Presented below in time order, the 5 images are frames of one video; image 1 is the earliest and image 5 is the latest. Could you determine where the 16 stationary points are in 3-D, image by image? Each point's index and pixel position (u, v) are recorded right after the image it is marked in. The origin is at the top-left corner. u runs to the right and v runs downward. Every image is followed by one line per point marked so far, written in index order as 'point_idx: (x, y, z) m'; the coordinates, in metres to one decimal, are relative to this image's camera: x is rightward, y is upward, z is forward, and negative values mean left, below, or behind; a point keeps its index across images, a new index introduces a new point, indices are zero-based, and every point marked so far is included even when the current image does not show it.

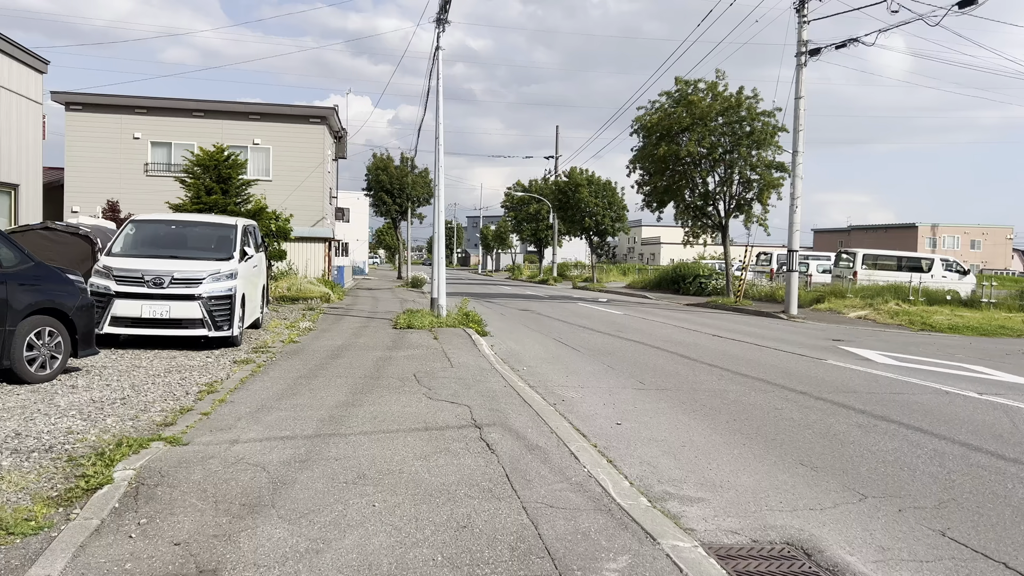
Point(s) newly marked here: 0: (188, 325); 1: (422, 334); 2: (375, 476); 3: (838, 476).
0: (-4.0, -0.5, +10.1) m
1: (-1.4, -0.7, +12.3) m
2: (-0.8, -1.1, +4.7) m
3: (+2.0, -1.2, +5.0) m
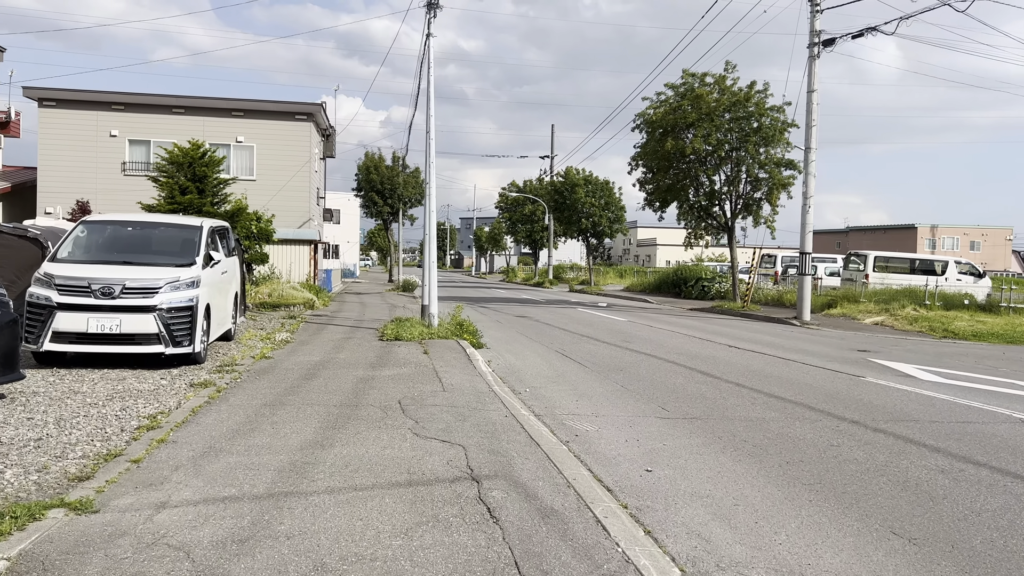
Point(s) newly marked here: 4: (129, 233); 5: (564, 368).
0: (-4.0, -0.6, +8.8) m
1: (-1.4, -0.8, +11.1) m
2: (-0.7, -1.2, +3.4) m
3: (+2.0, -1.2, +3.8) m
4: (-4.9, +0.7, +10.6) m
5: (+0.6, -1.0, +10.0) m
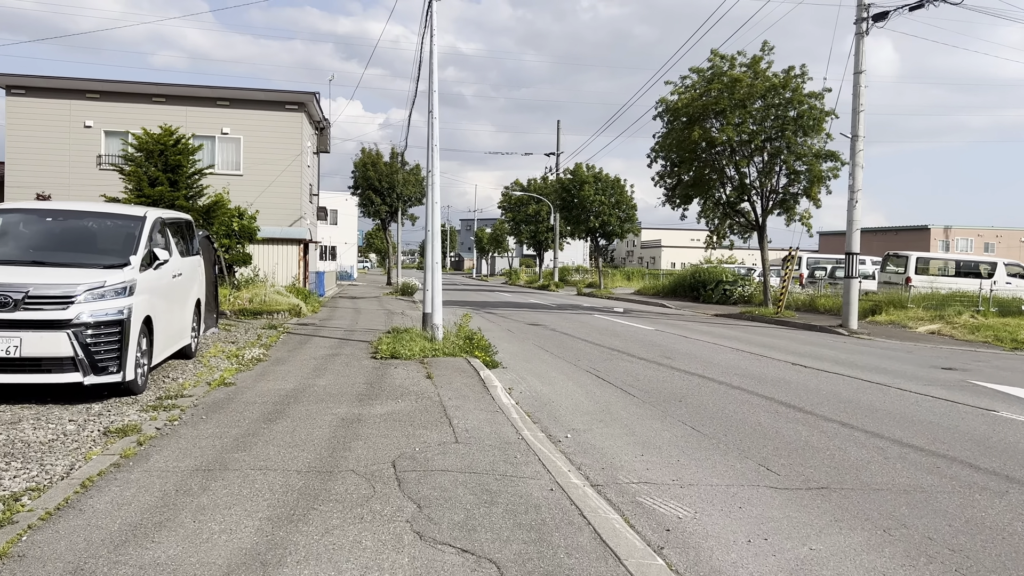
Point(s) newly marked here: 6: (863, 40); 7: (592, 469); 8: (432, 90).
0: (-3.7, -0.6, +6.6) m
1: (-1.1, -0.9, +8.9) m
2: (-0.5, -1.2, +1.2) m
3: (+2.3, -1.3, +1.6) m
4: (-4.7, +0.6, +8.4) m
5: (+0.9, -1.1, +7.8) m
6: (+7.7, +5.4, +18.0) m
7: (+0.5, -1.1, +5.1) m
8: (-1.2, +3.1, +12.7) m
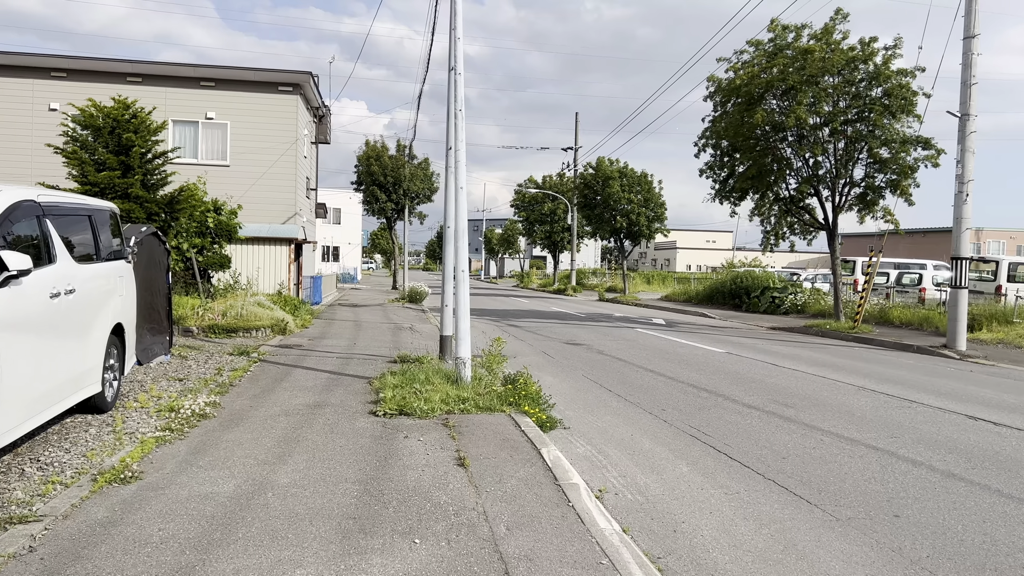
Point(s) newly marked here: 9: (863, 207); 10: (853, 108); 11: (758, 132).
0: (-3.2, -0.8, +3.4) m
1: (-0.6, -1.1, +5.6) m
2: (0.0, -1.4, -2.0) m
3: (+2.8, -1.5, -1.7) m
4: (-4.1, +0.5, +5.1) m
5: (+1.4, -1.2, +4.5) m
6: (+8.3, +5.2, +14.7) m
7: (+1.0, -1.3, +1.9) m
8: (-0.7, +2.9, +9.5) m
9: (+7.7, +1.8, +18.1) m
10: (+7.3, +3.9, +17.6) m
11: (+5.7, +3.6, +18.9) m
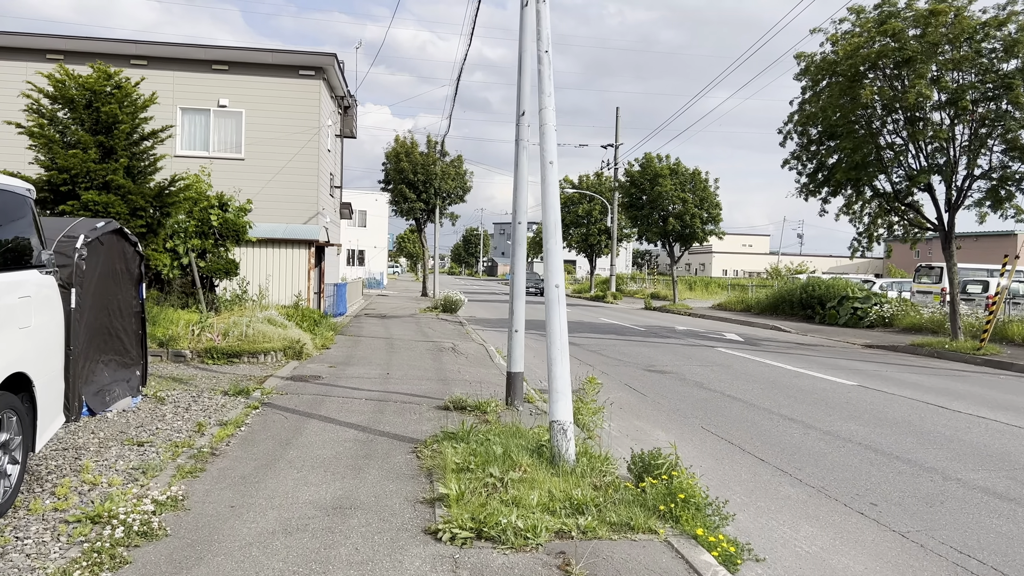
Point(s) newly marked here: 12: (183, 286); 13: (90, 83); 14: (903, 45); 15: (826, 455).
0: (-2.5, -0.9, +0.7) m
1: (+0.2, -1.2, +2.8) m
2: (+0.5, -1.5, -4.9) m
3: (+3.3, -1.6, -4.6) m
4: (-3.4, +0.3, +2.4) m
5: (+2.1, -1.4, +1.7) m
6: (+9.3, +5.0, +11.6) m
7: (+1.6, -1.5, -1.0) m
8: (+0.2, +2.7, +6.7) m
9: (+8.8, +1.6, +15.1) m
10: (+8.3, +3.6, +14.6) m
11: (+6.8, +3.4, +15.9) m
12: (-5.2, 0.0, +13.1) m
13: (-5.5, +2.7, +10.7) m
14: (+7.0, +4.4, +14.7) m
15: (+2.5, -1.3, +6.6) m
